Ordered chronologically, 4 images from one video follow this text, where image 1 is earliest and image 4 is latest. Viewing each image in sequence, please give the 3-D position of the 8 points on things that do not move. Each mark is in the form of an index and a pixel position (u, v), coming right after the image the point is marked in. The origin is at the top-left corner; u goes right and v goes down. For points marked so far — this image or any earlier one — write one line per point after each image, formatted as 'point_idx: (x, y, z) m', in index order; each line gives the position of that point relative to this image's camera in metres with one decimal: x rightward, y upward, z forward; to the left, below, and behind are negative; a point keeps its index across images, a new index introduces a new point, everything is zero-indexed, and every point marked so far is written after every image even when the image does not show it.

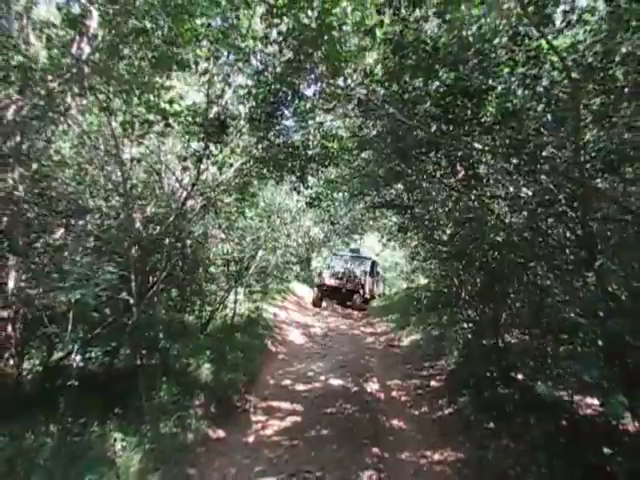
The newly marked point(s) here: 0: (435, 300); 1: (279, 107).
0: (+3.1, -1.7, +12.5) m
1: (-0.7, +2.3, +7.9) m
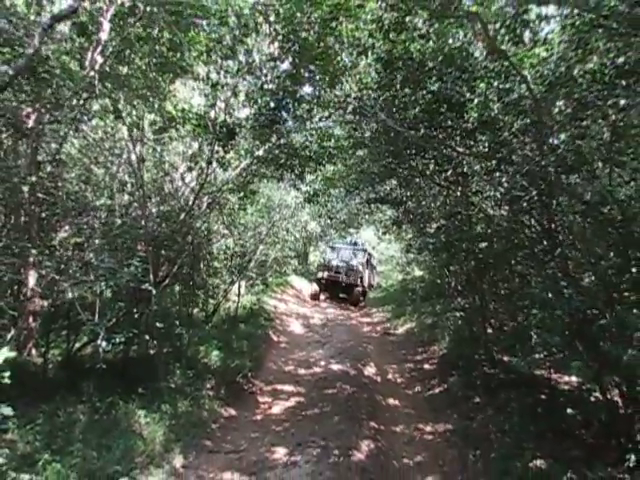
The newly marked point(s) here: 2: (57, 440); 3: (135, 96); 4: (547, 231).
0: (+3.1, -1.5, +13.2) m
1: (-0.7, +2.4, +8.5) m
2: (-3.3, -2.5, +5.7) m
3: (-3.0, +2.3, +7.1) m
4: (+3.0, +0.1, +5.9) m
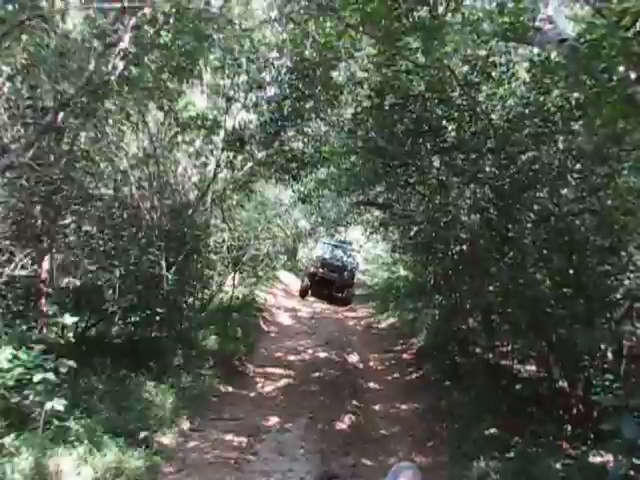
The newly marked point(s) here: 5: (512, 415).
0: (+2.7, -1.5, +14.2) m
1: (-0.8, +2.5, +9.4) m
2: (-3.4, -2.3, +6.6) m
3: (-3.0, +2.5, +7.9) m
4: (+2.9, 0.0, +7.0) m
5: (+3.2, -2.9, +7.6) m
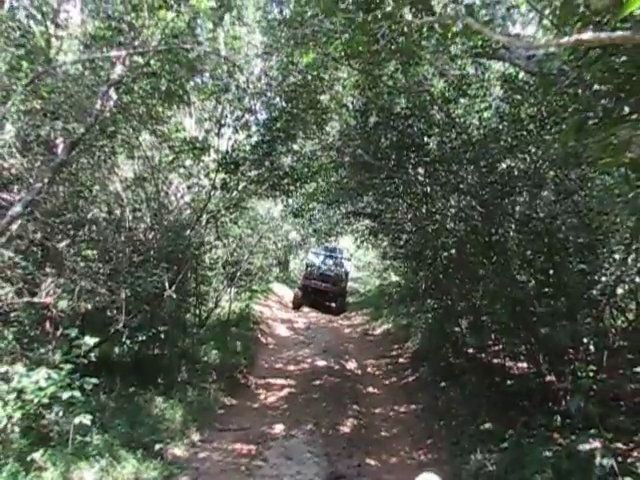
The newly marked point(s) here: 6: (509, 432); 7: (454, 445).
0: (+2.6, -1.8, +14.7) m
1: (-1.0, +2.2, +9.8) m
2: (-3.4, -2.7, +6.9) m
3: (-3.2, +2.1, +8.3) m
4: (+2.8, 0.0, +7.4) m
5: (+3.2, -3.0, +8.0) m
6: (+2.9, -3.0, +7.1) m
7: (+2.1, -3.3, +7.3) m
